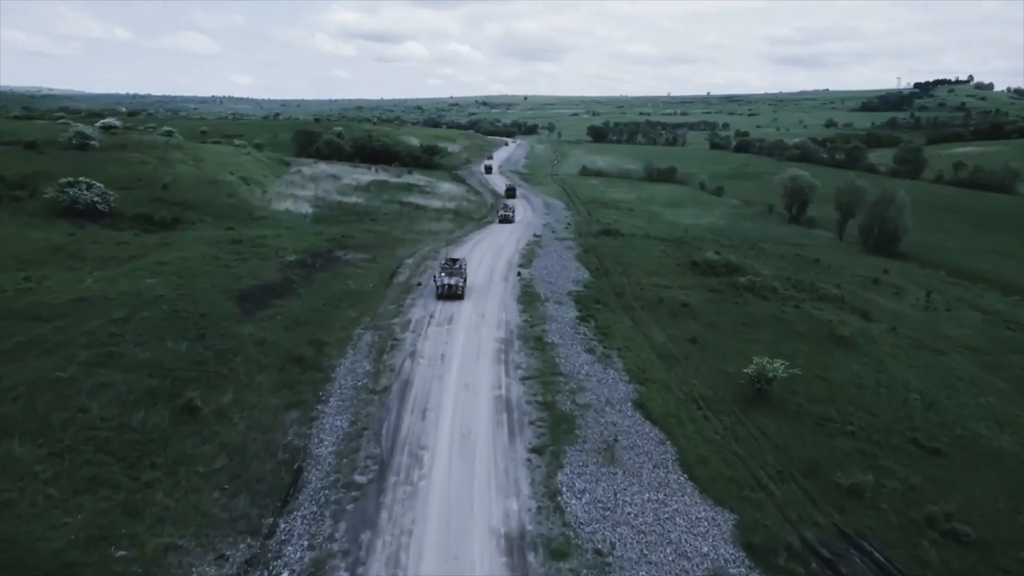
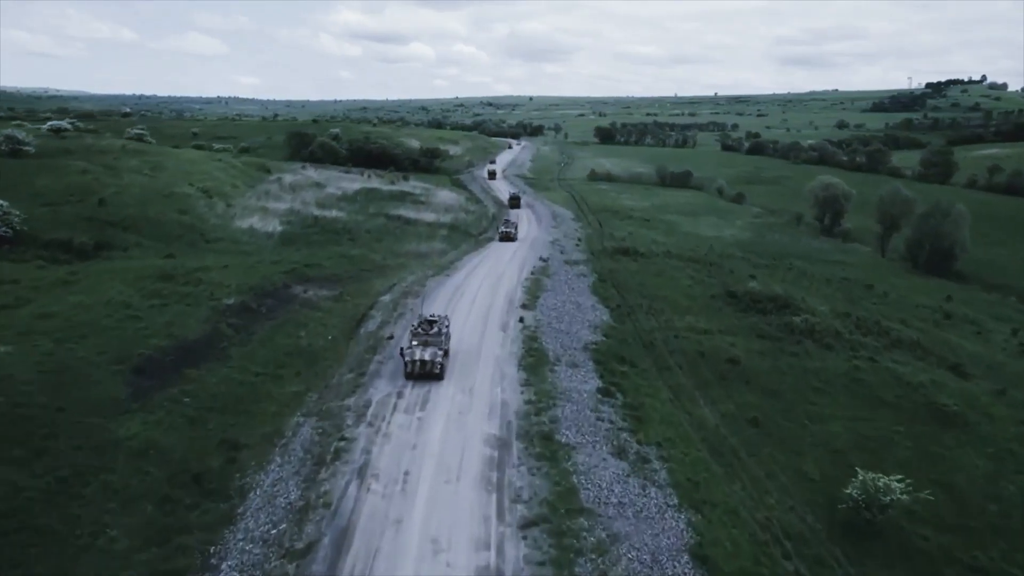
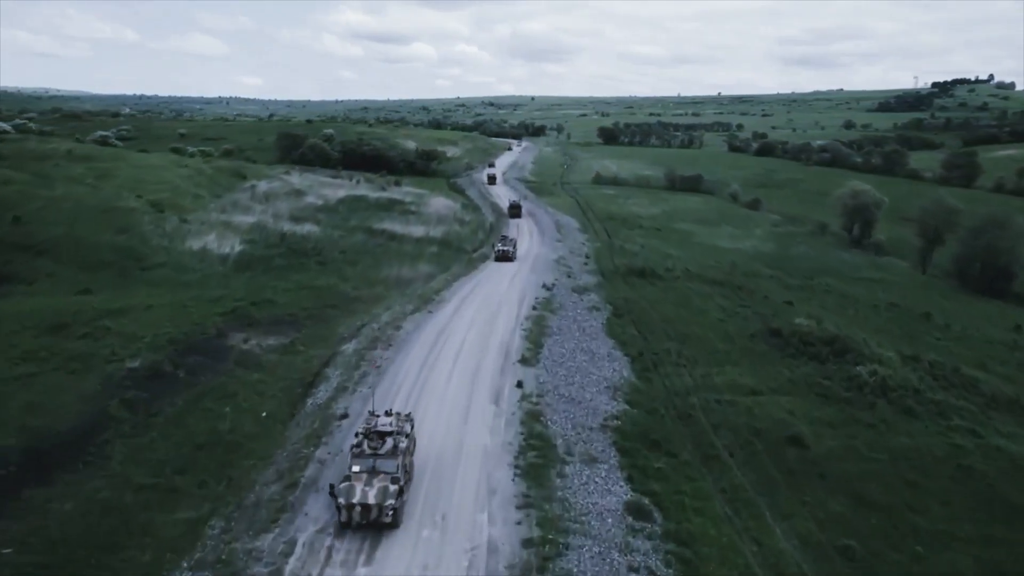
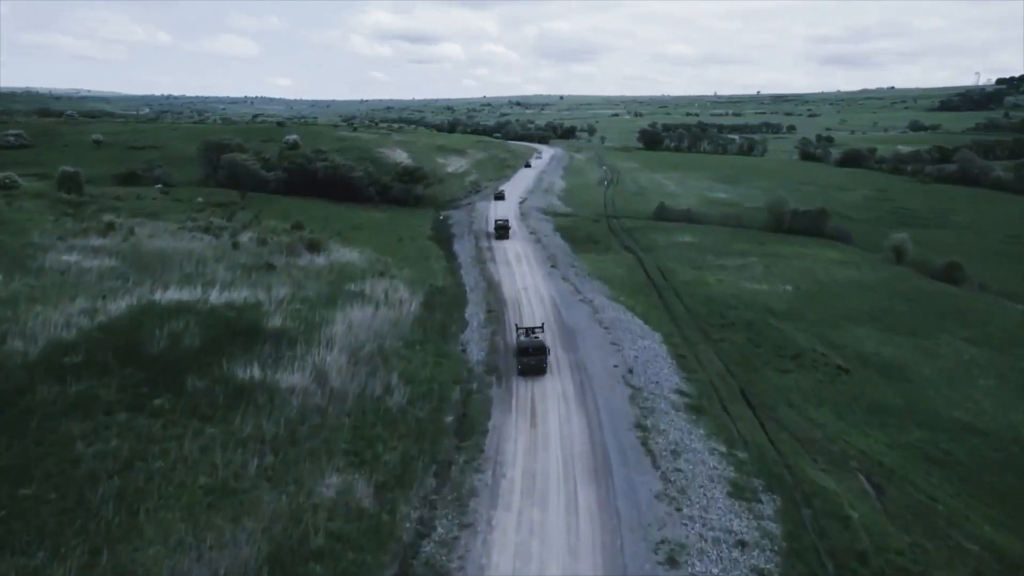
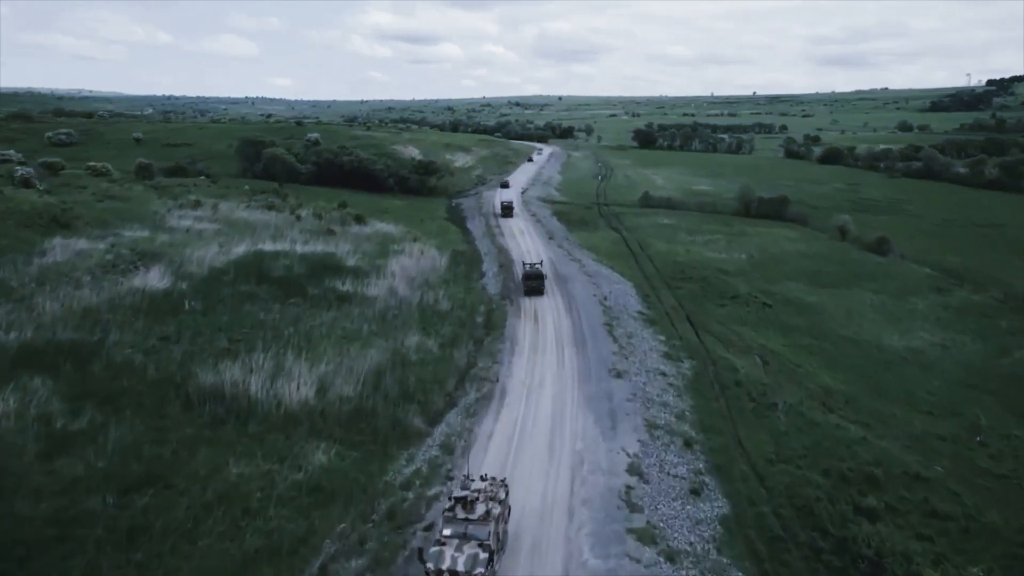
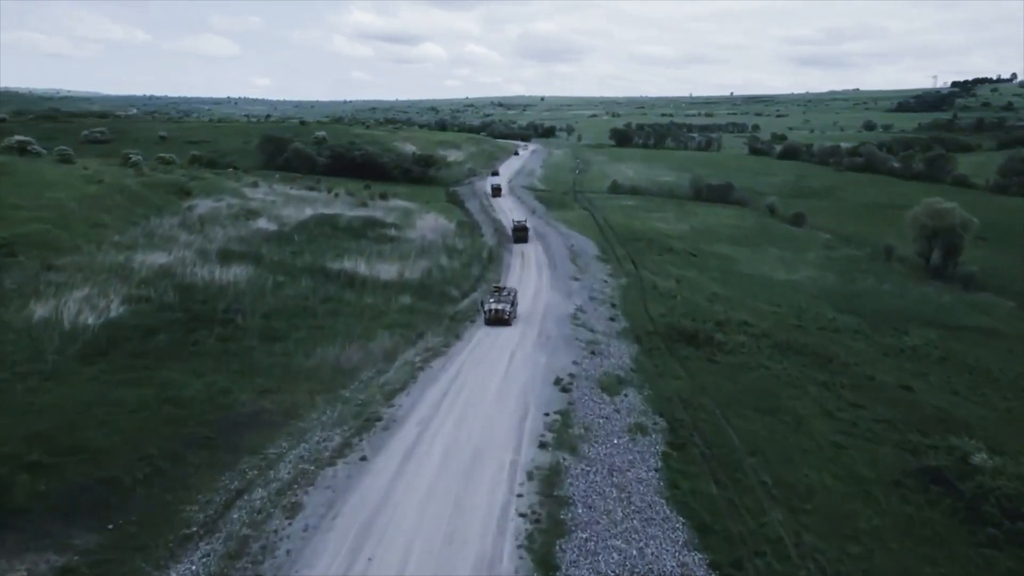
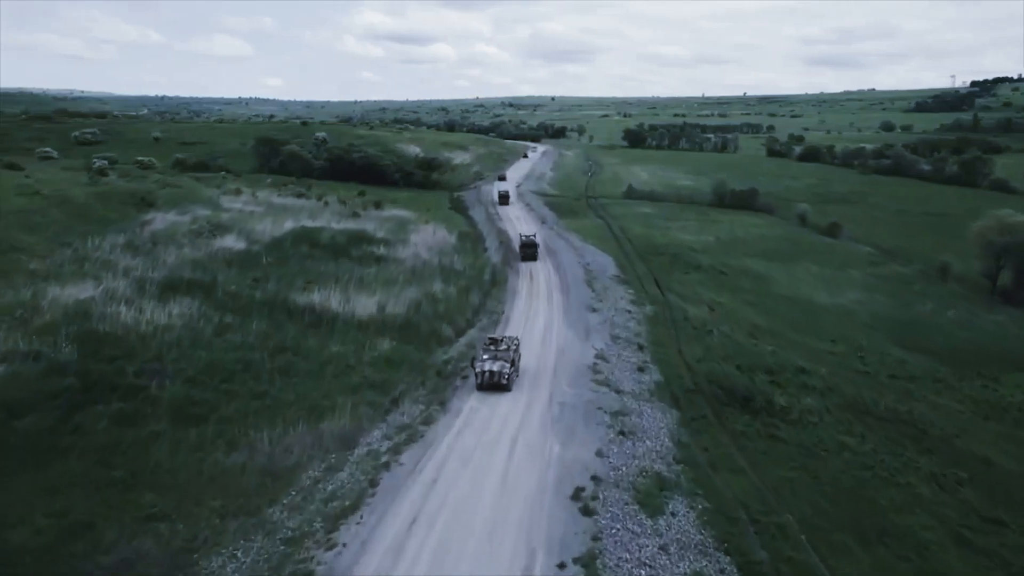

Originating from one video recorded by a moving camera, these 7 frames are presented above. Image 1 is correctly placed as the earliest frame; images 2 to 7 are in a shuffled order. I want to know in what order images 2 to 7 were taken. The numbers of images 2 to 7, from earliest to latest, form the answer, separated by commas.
2, 3, 6, 7, 5, 4
